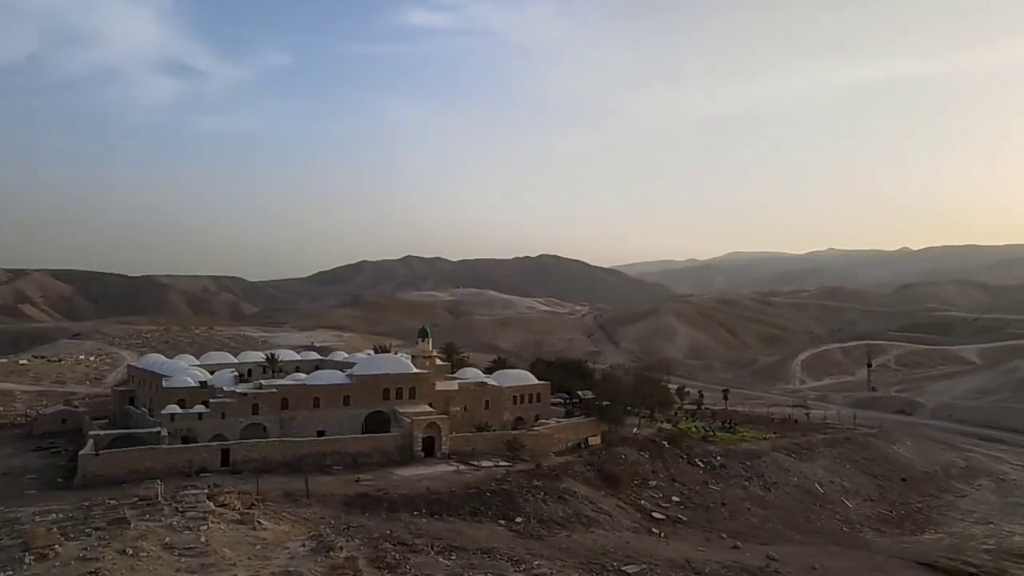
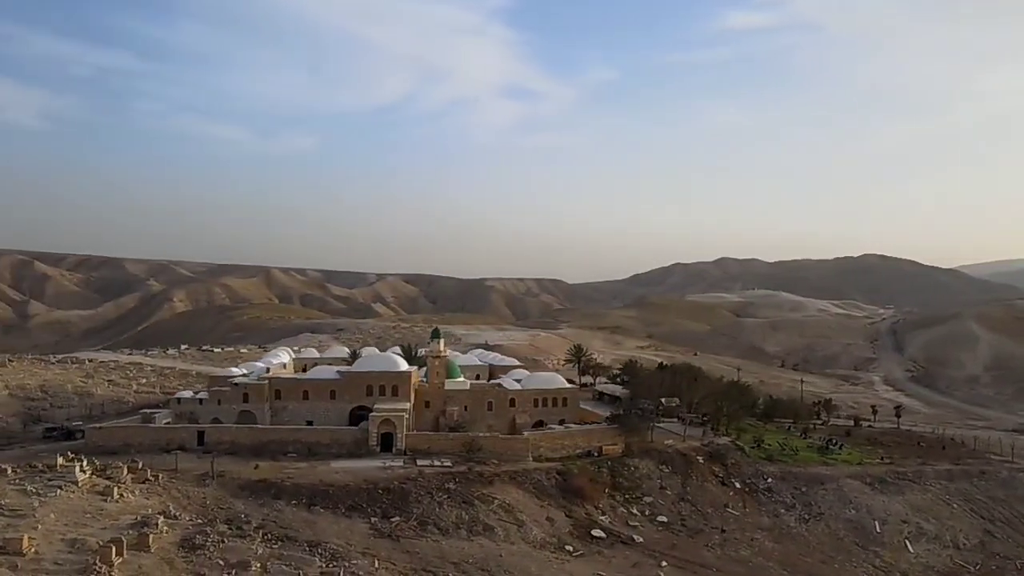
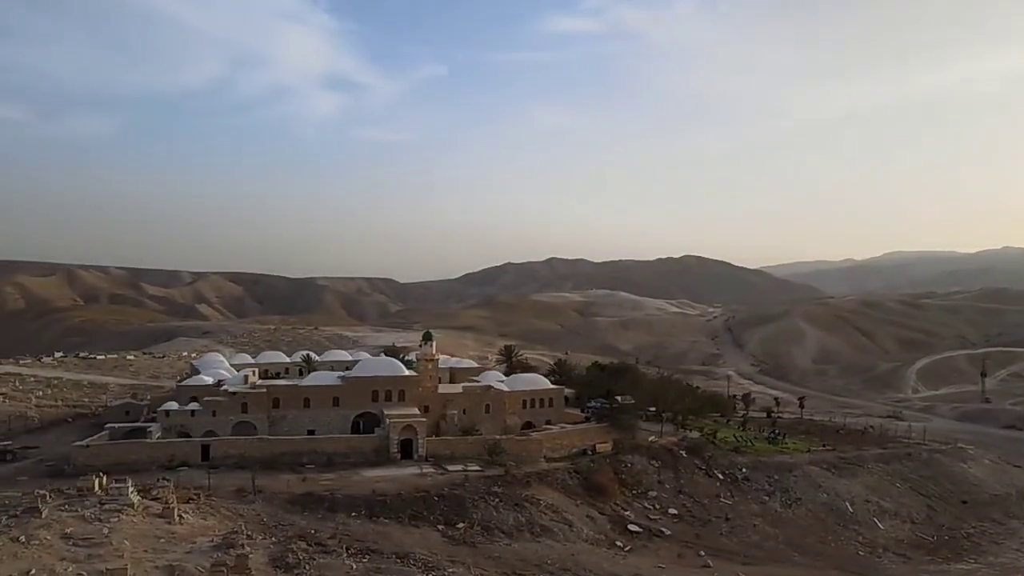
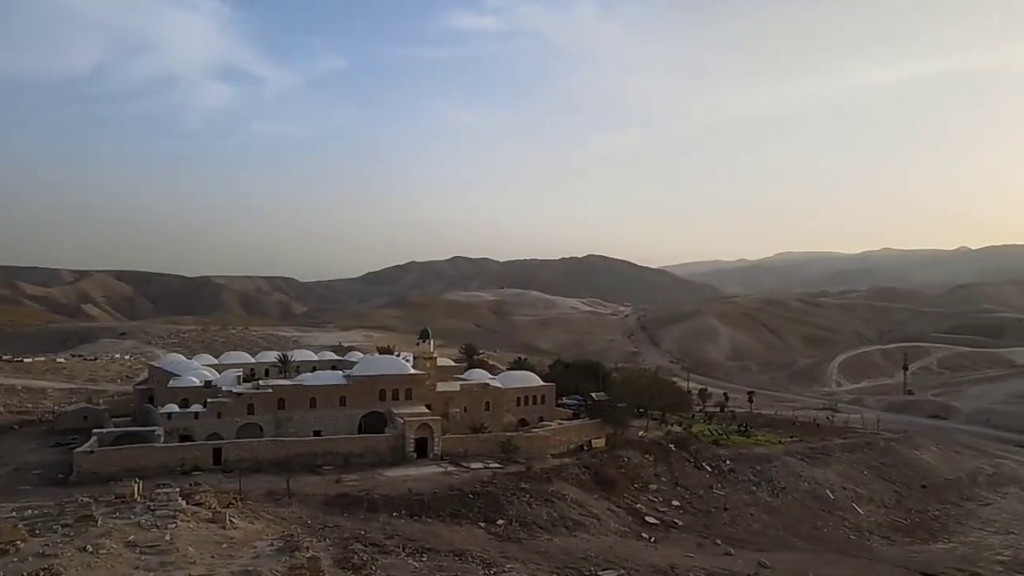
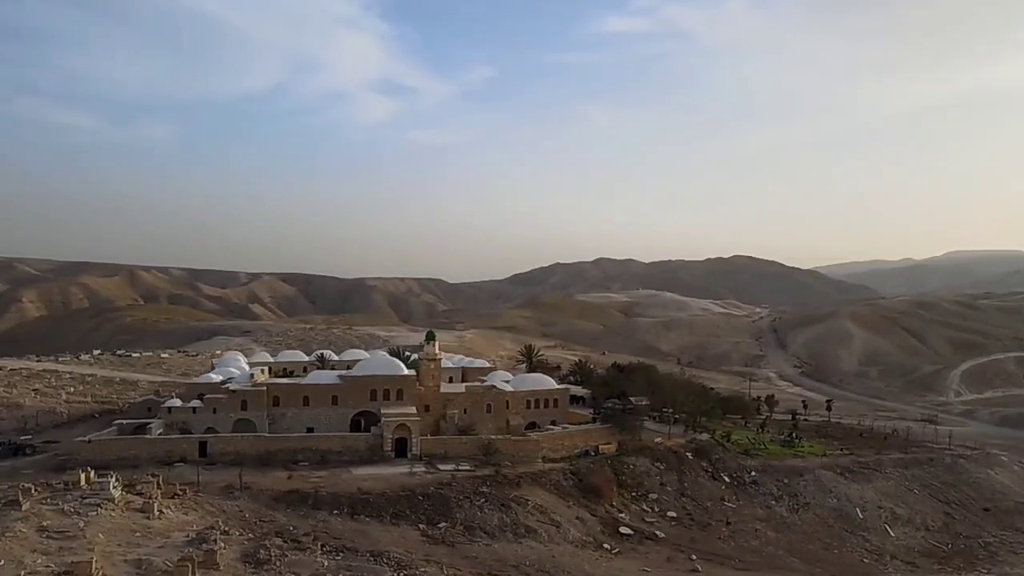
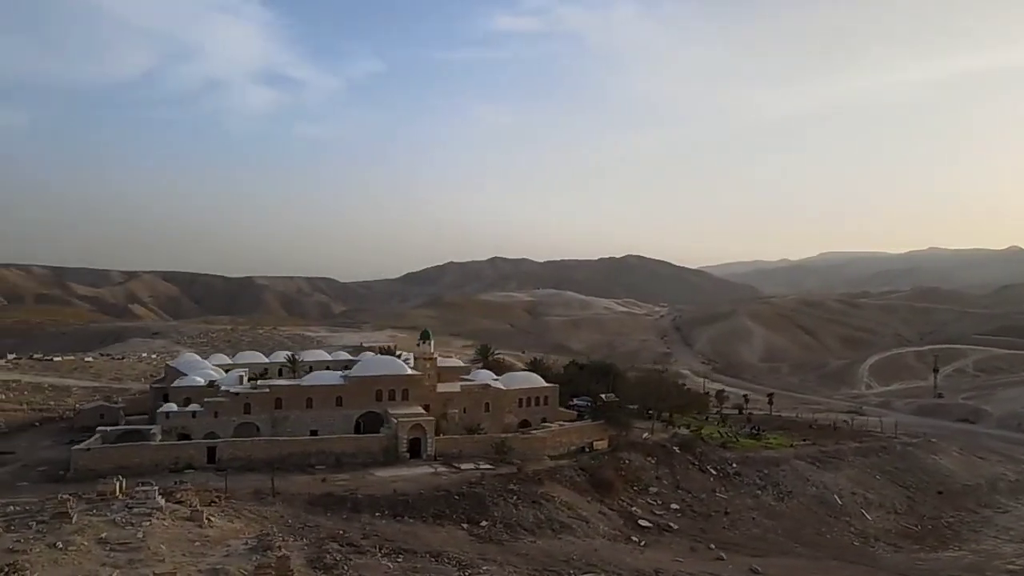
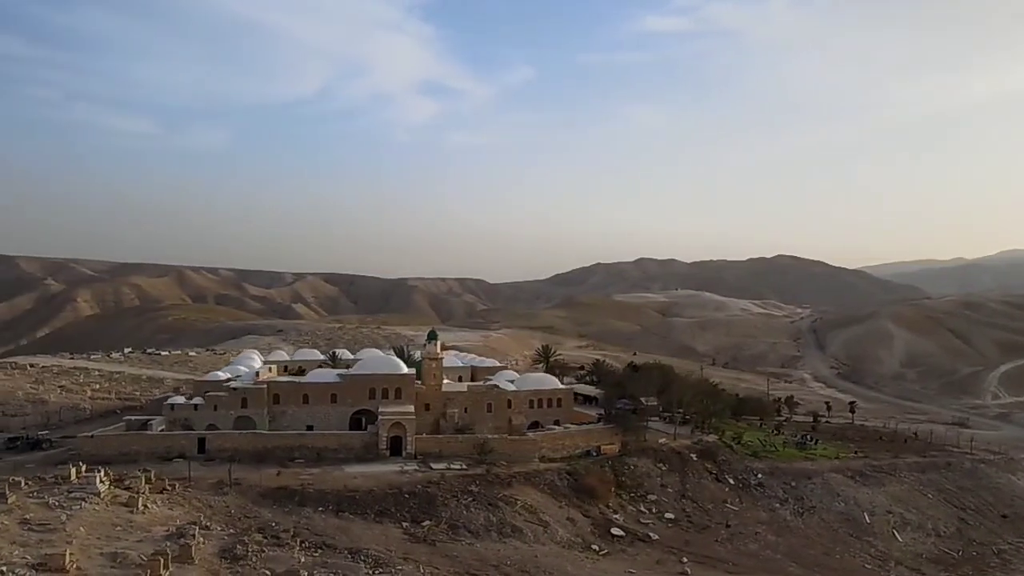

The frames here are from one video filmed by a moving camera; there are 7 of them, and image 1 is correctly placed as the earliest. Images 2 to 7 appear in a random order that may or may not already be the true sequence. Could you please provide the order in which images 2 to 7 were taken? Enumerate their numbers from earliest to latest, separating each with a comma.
4, 6, 3, 5, 7, 2
